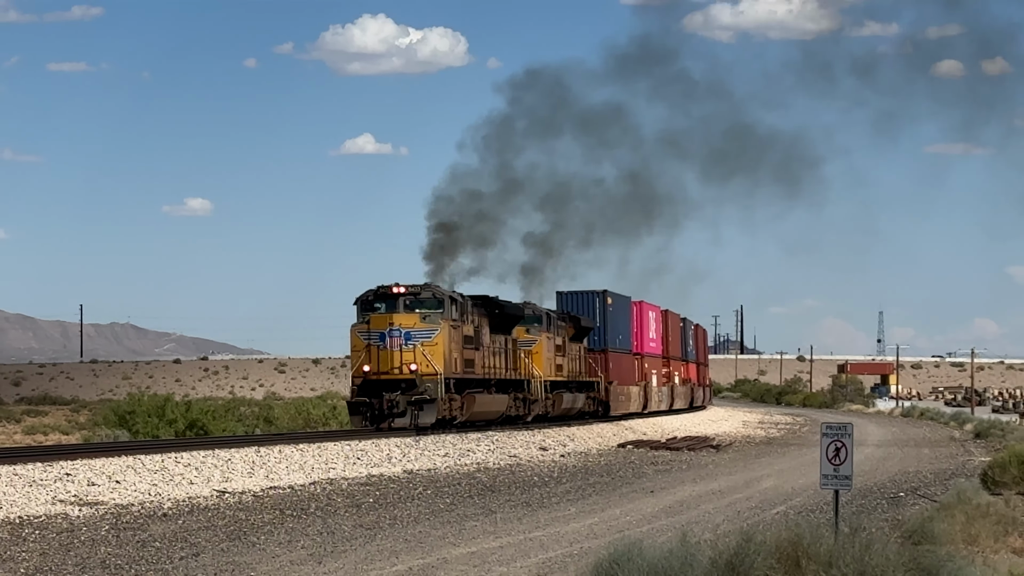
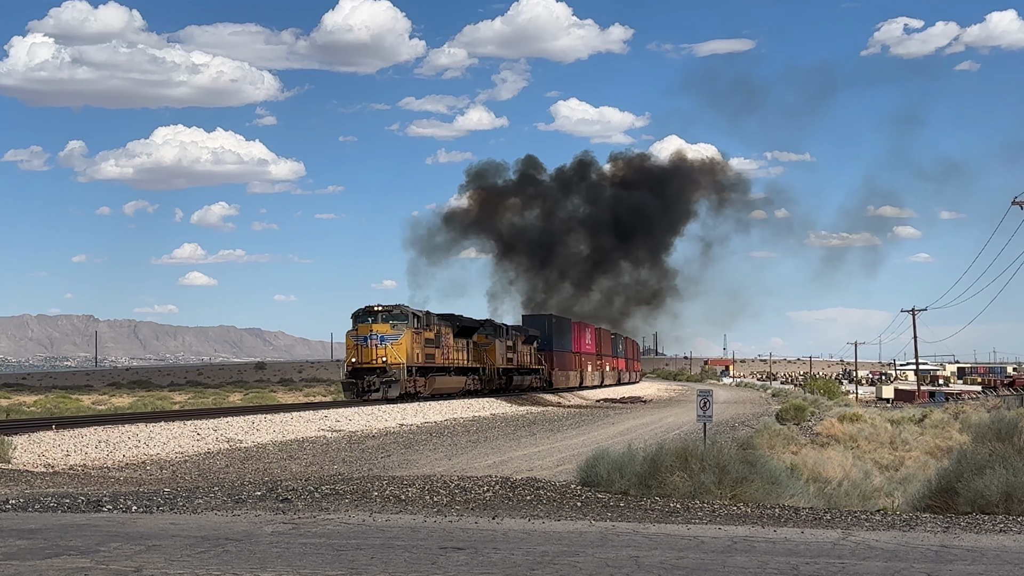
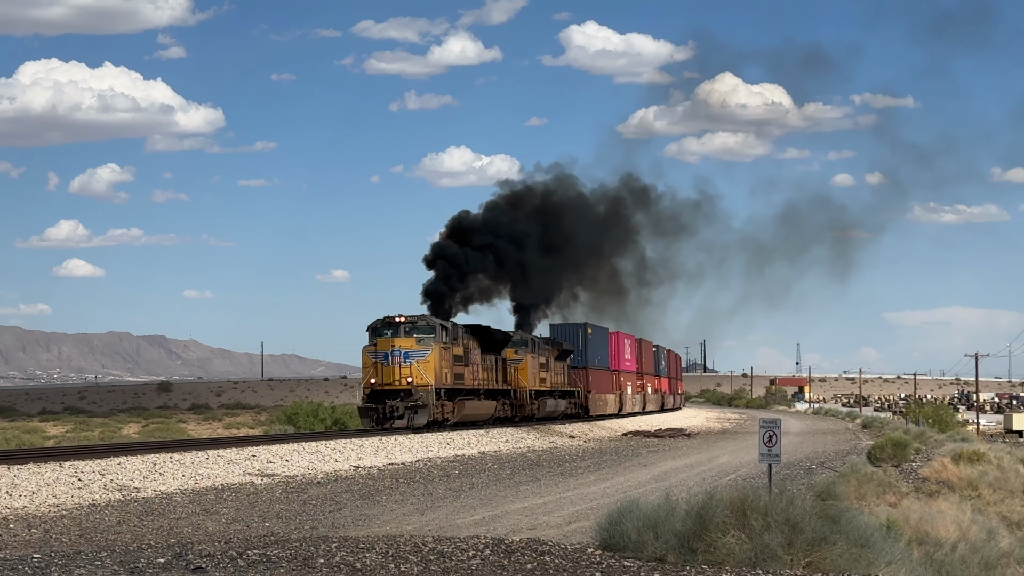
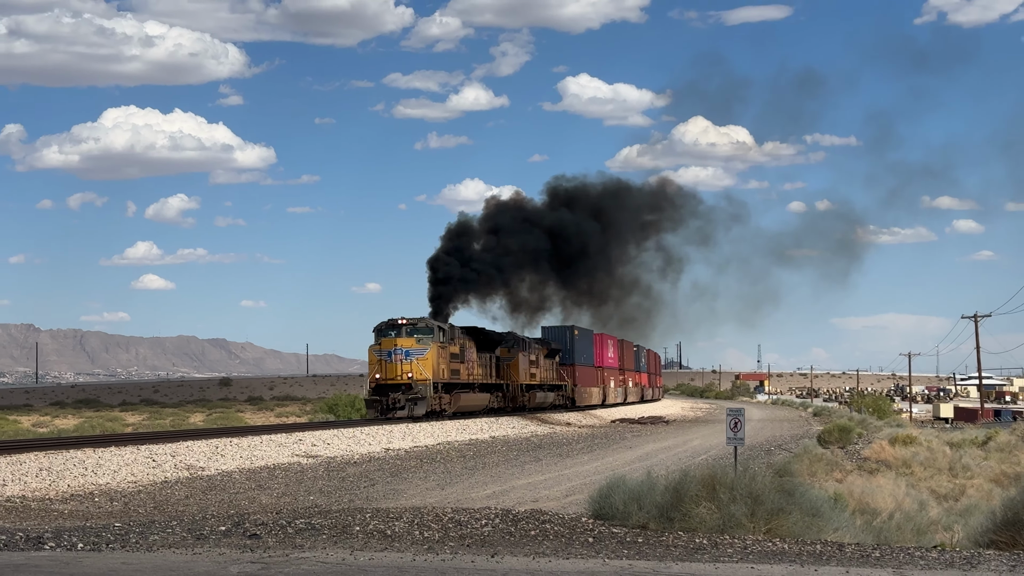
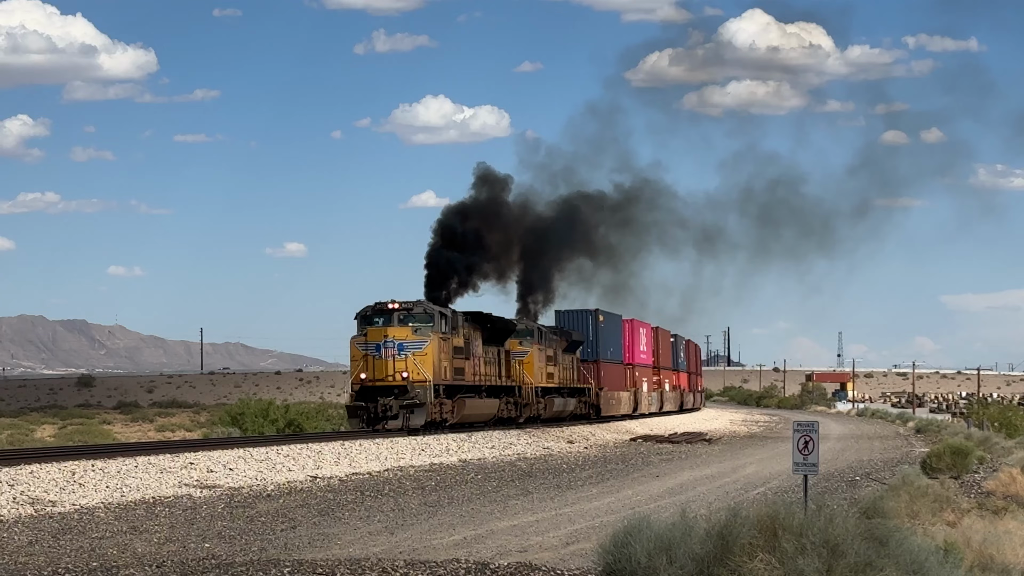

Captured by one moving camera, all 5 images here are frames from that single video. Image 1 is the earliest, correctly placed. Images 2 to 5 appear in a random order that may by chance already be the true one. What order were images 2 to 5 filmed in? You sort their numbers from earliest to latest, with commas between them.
5, 3, 4, 2
